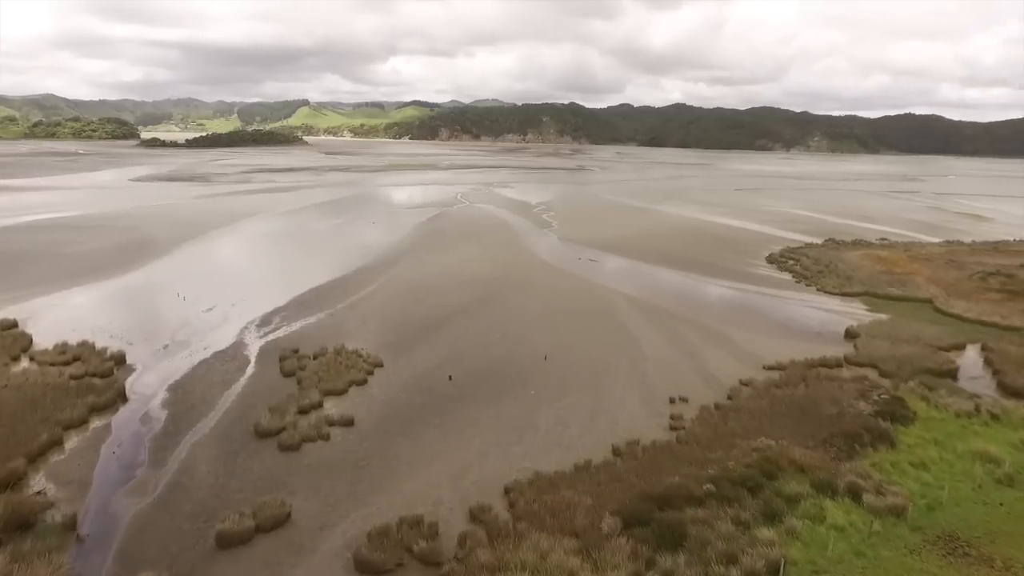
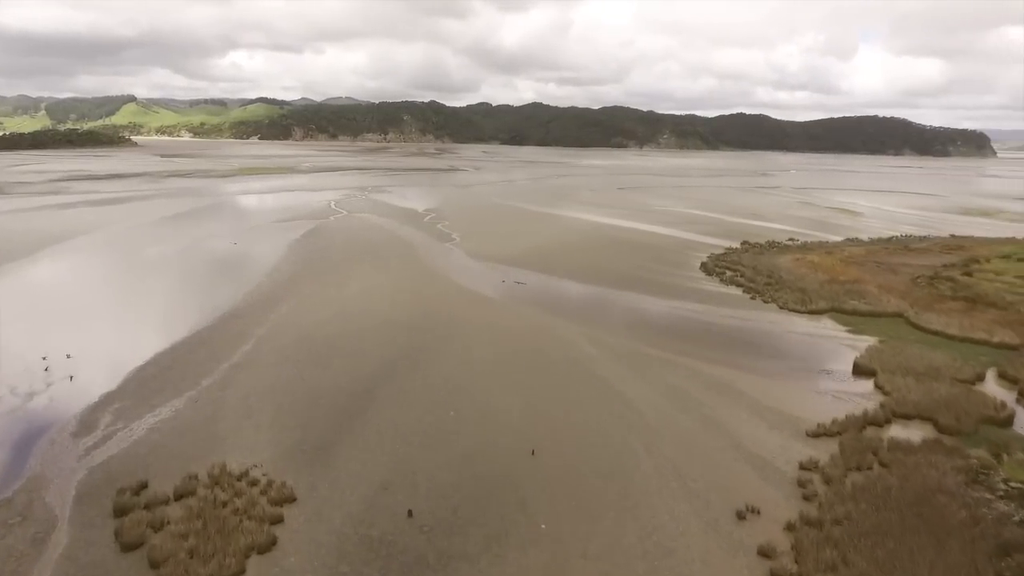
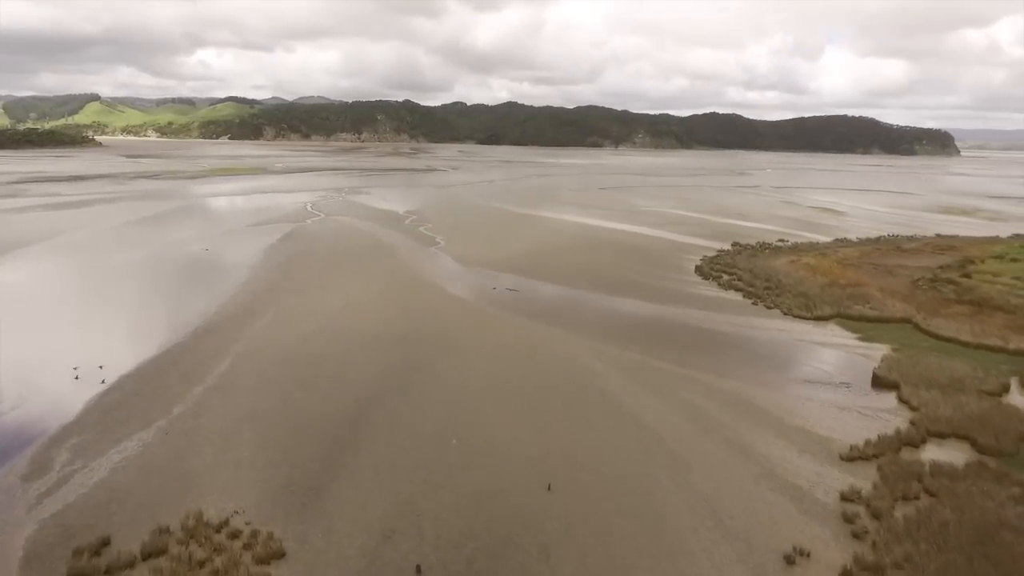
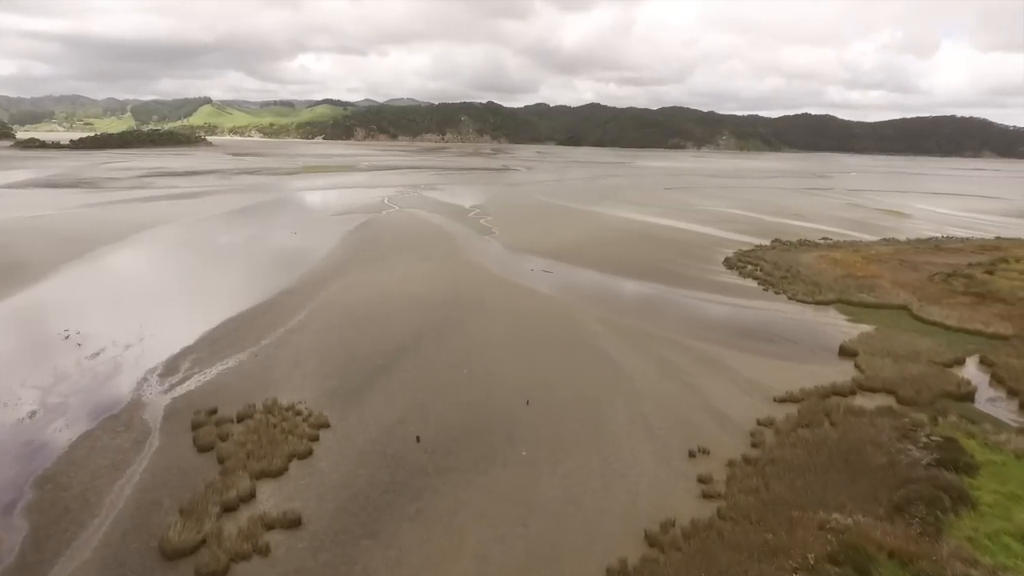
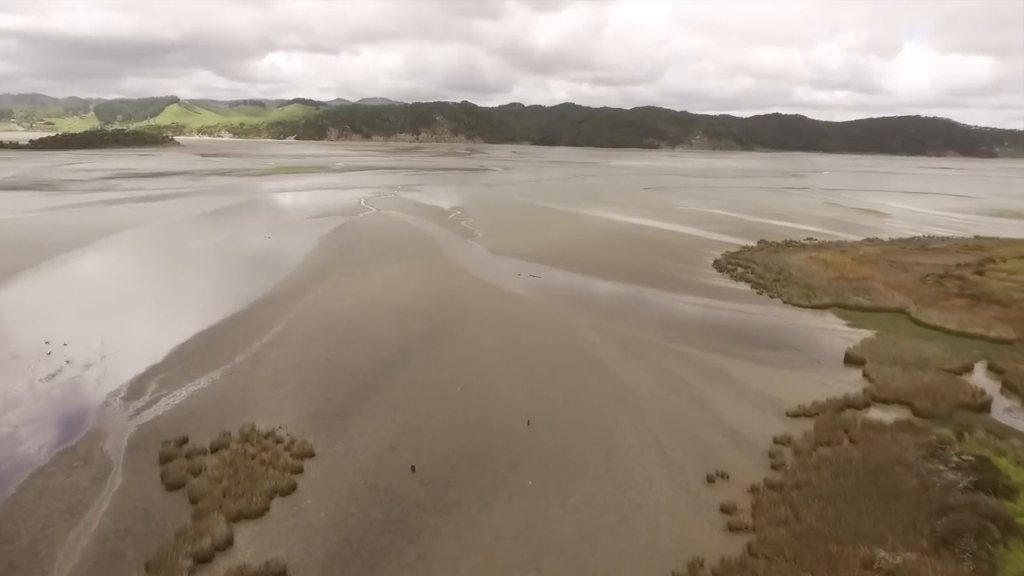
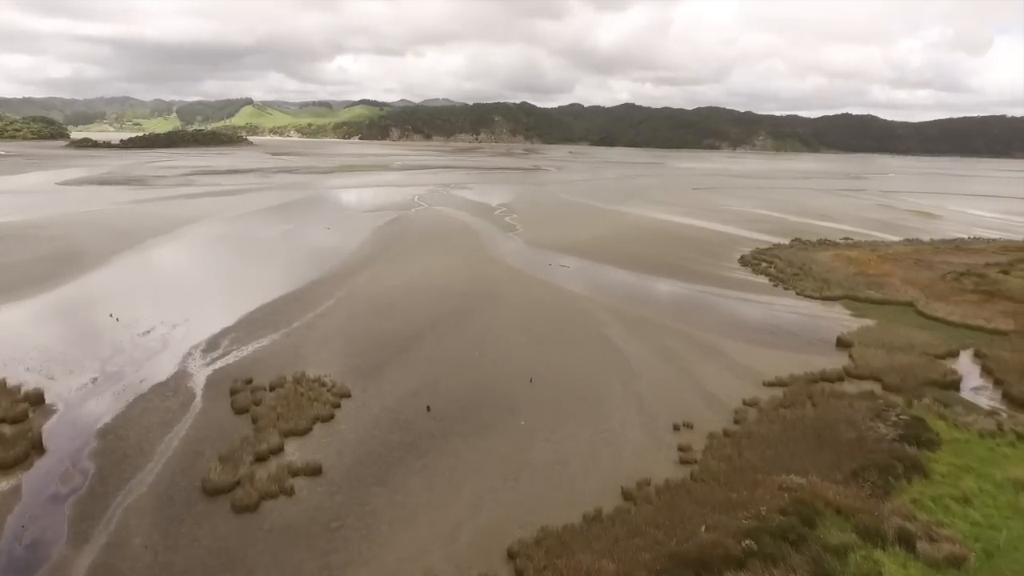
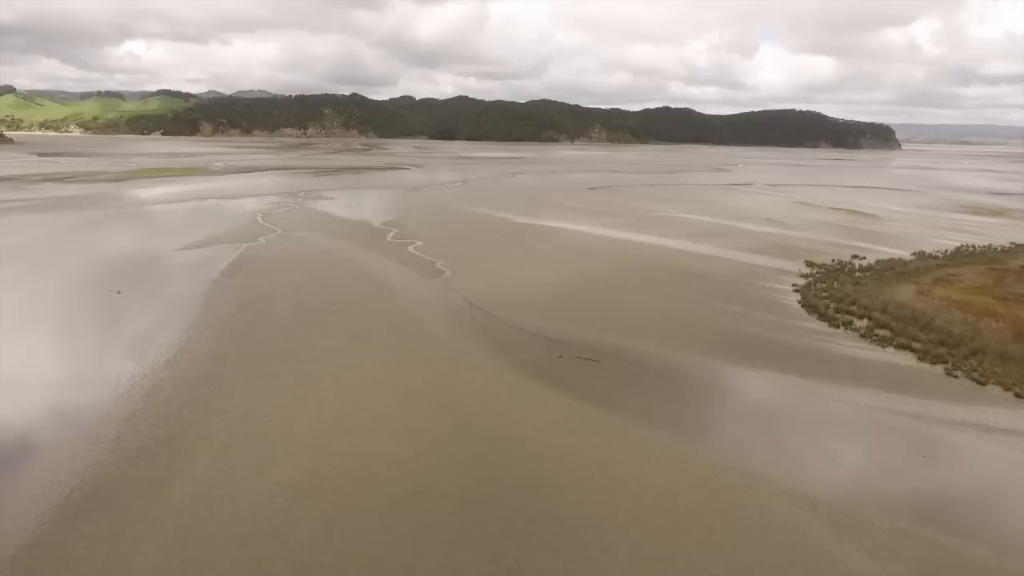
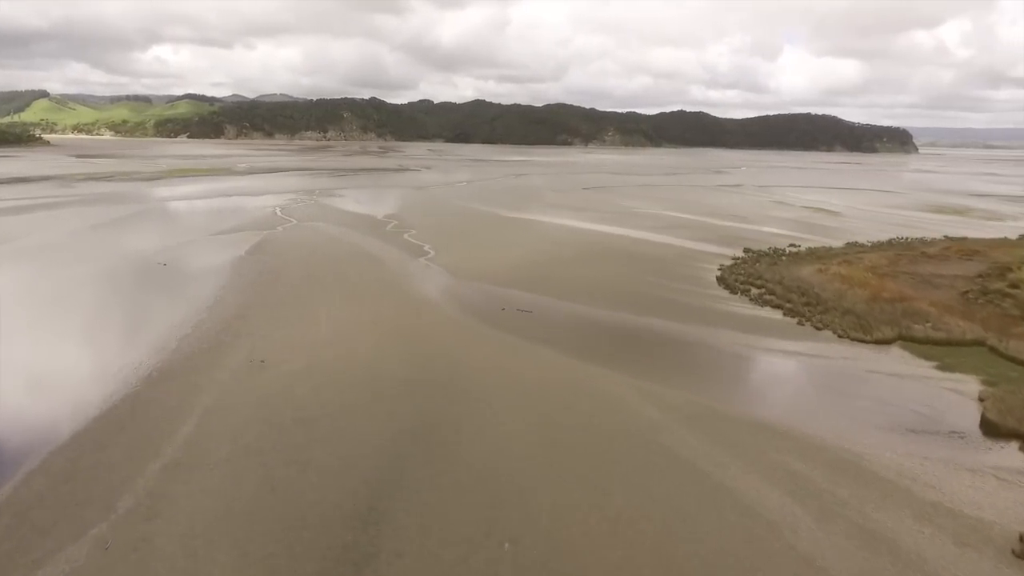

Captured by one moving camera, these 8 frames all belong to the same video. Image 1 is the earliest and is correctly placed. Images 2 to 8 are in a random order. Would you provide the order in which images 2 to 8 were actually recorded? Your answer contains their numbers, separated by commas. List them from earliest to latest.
6, 4, 5, 2, 3, 8, 7
